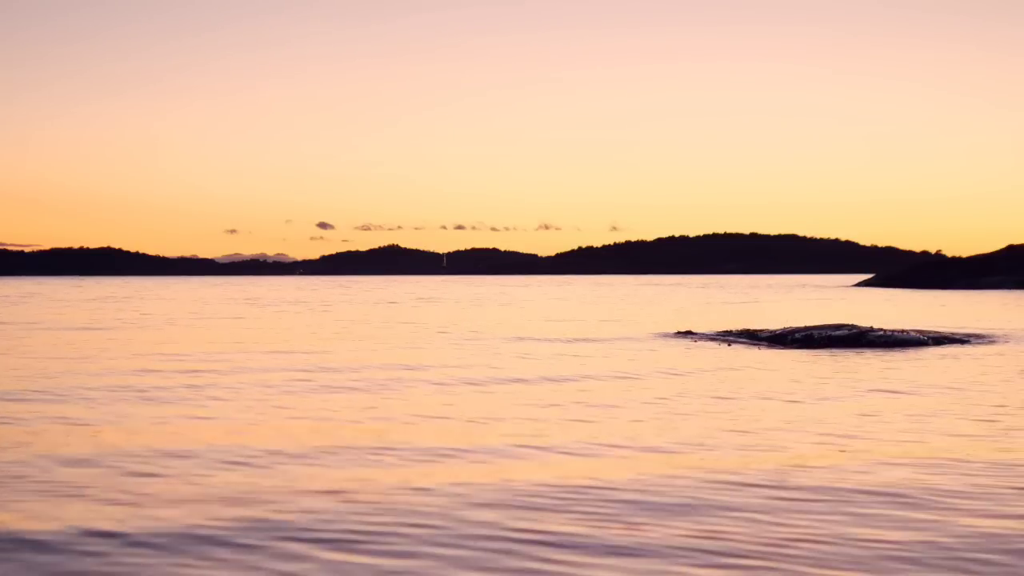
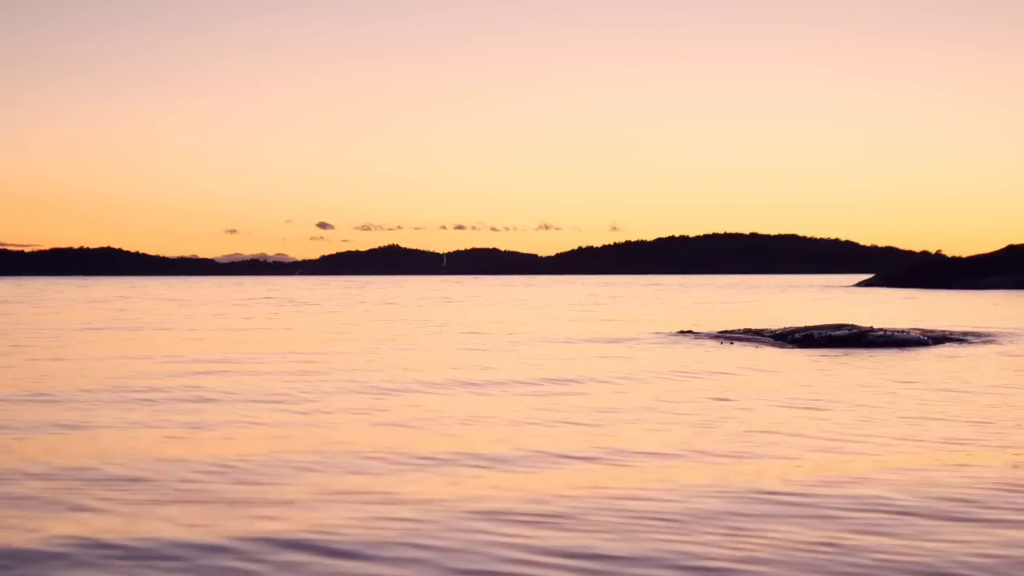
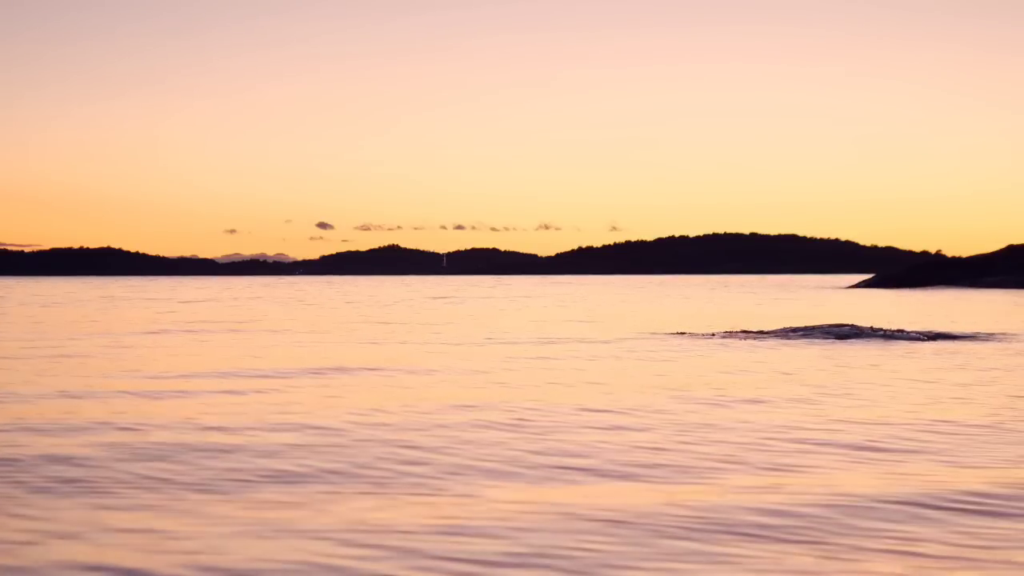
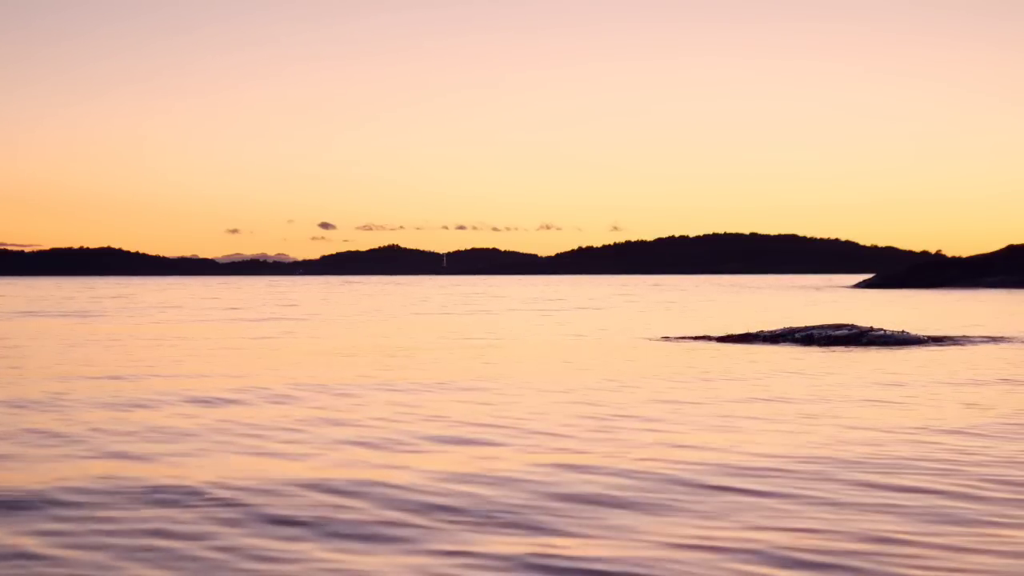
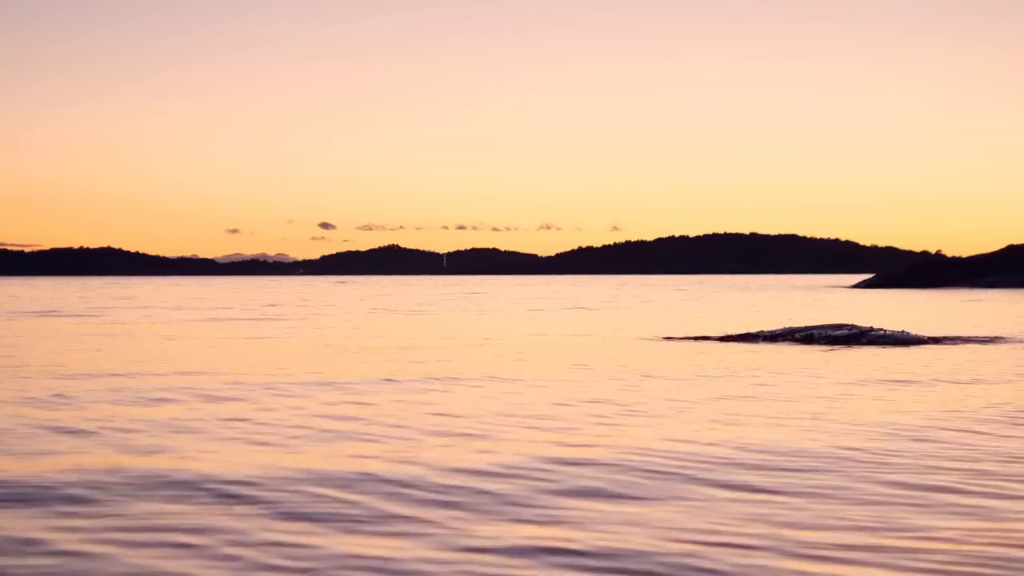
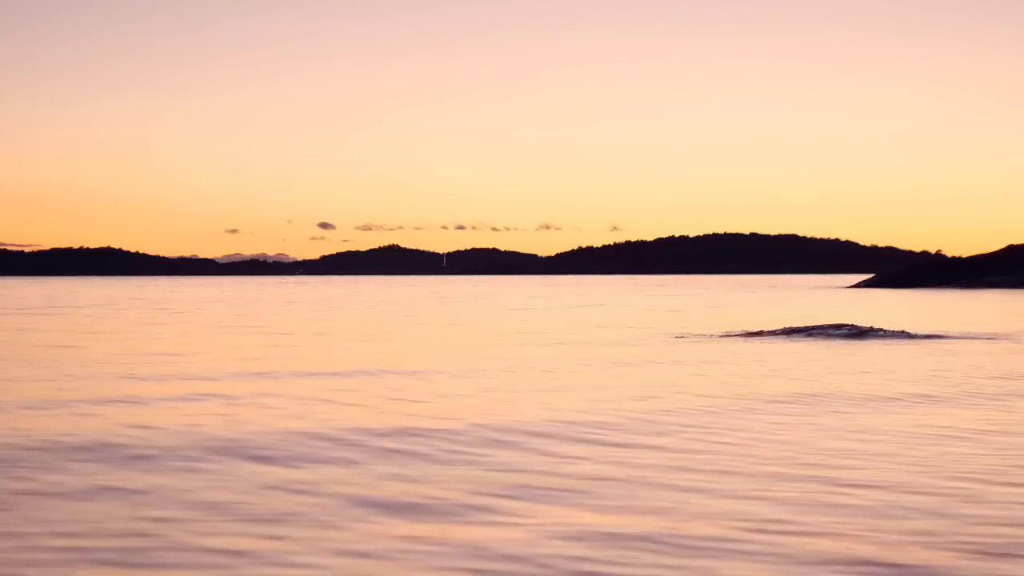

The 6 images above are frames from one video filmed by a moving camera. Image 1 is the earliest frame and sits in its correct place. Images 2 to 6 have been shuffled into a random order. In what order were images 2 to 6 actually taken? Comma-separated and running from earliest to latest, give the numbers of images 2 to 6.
2, 3, 6, 5, 4
